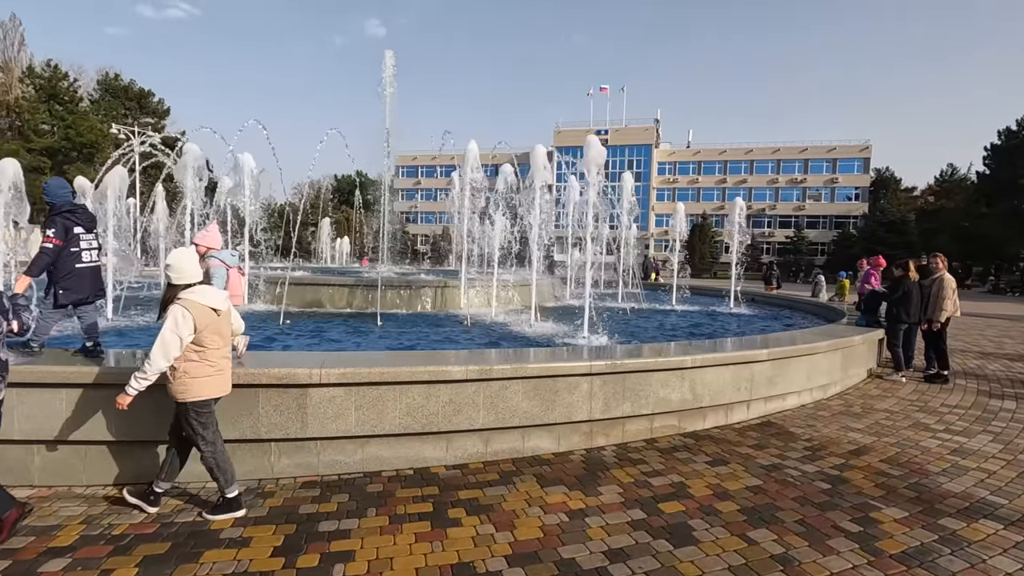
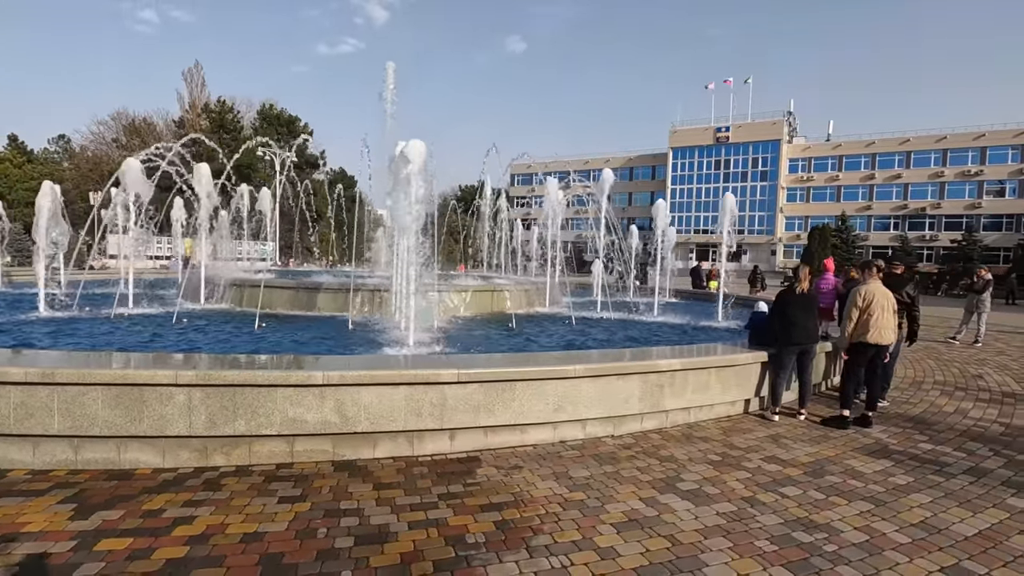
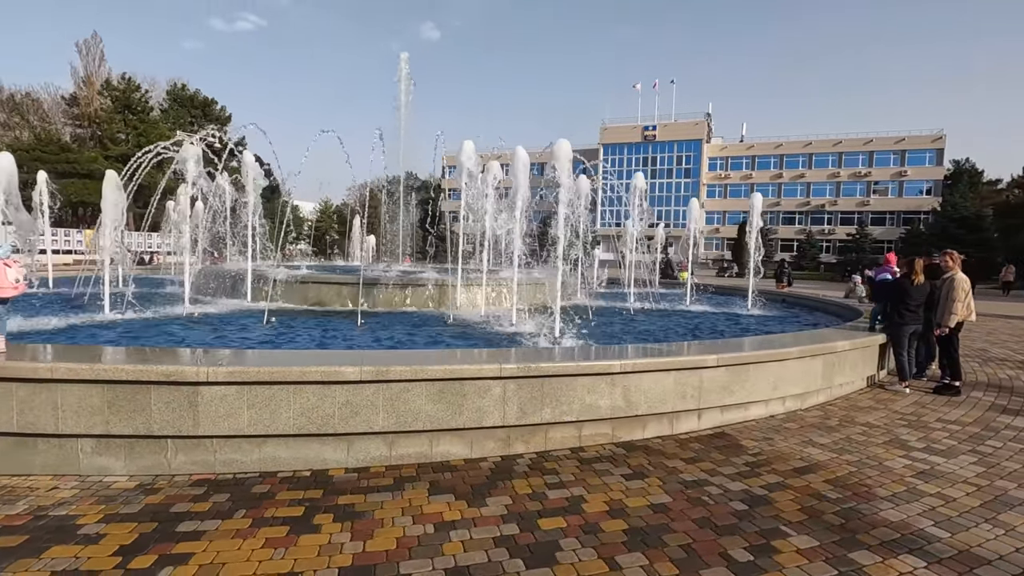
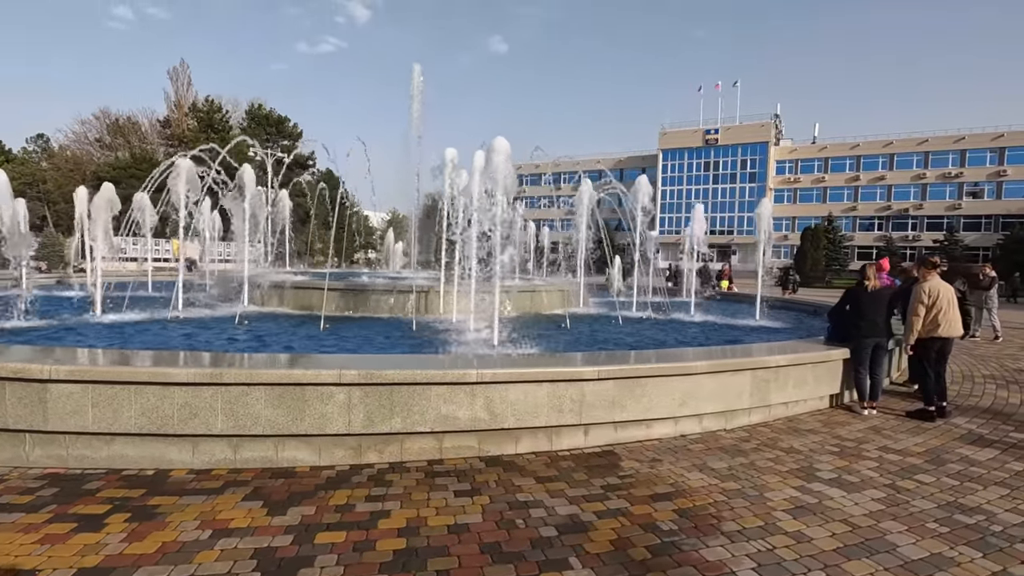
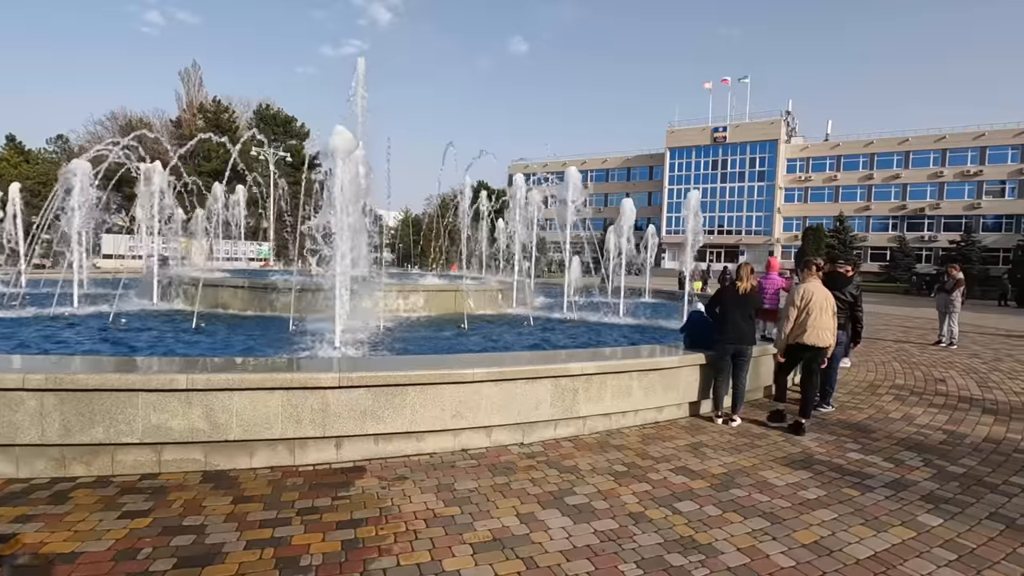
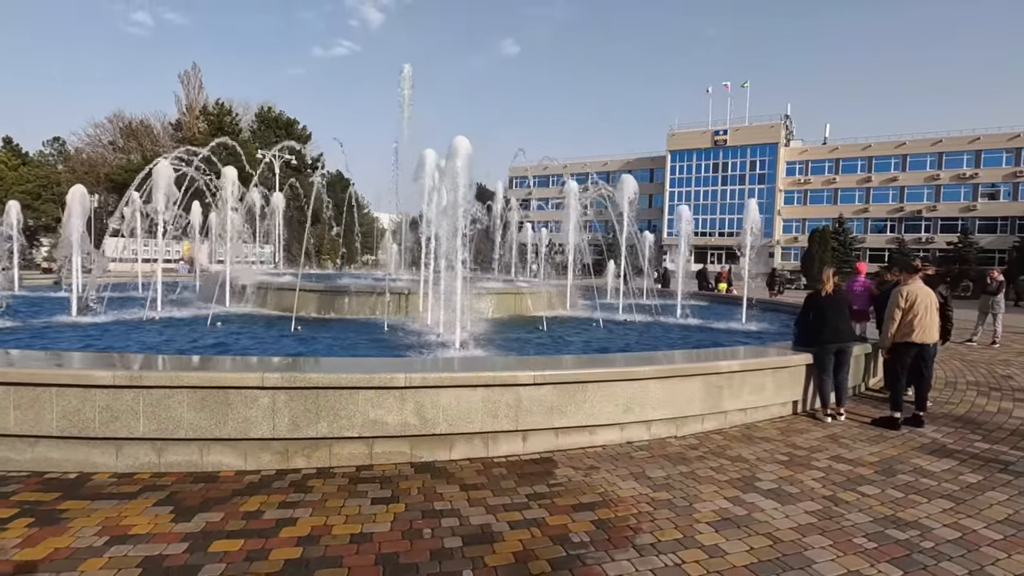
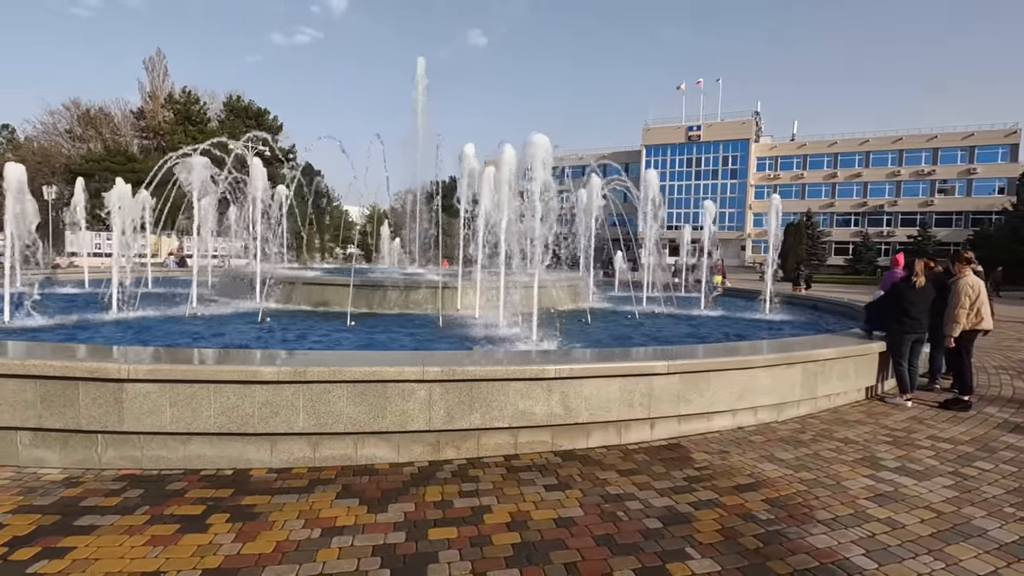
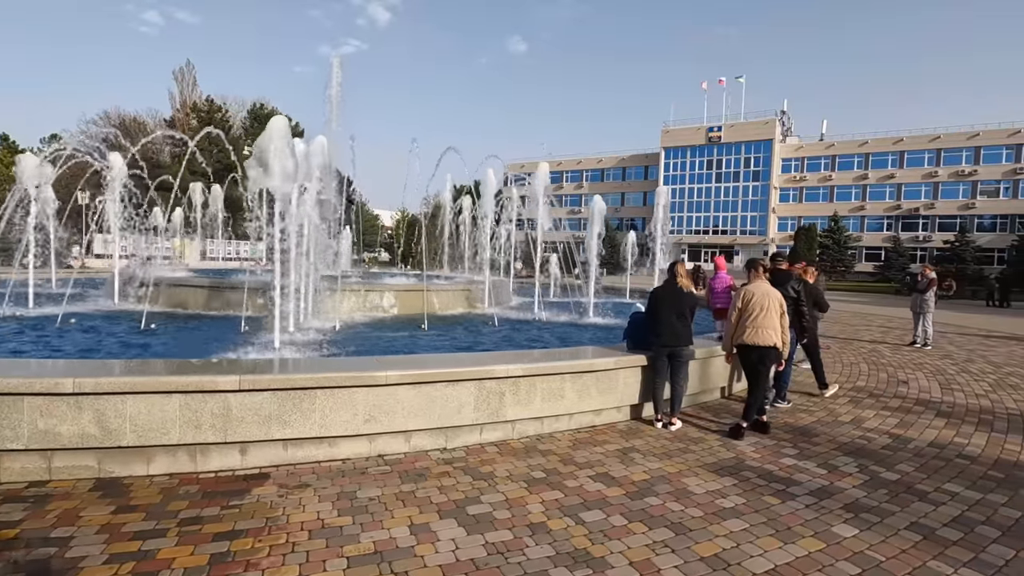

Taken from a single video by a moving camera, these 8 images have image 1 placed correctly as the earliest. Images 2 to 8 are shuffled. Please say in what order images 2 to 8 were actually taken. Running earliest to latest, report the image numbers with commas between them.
3, 7, 4, 6, 2, 5, 8
